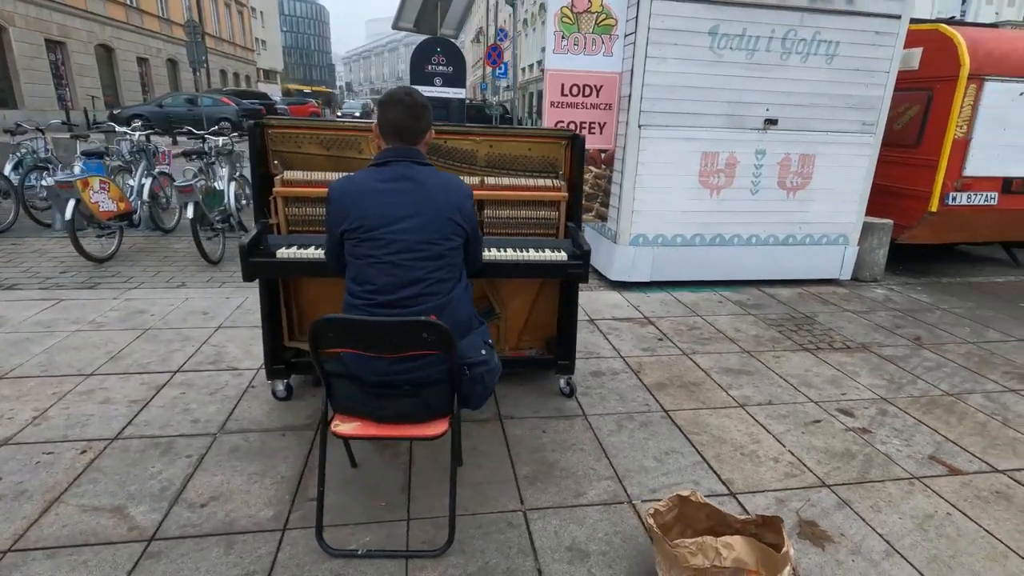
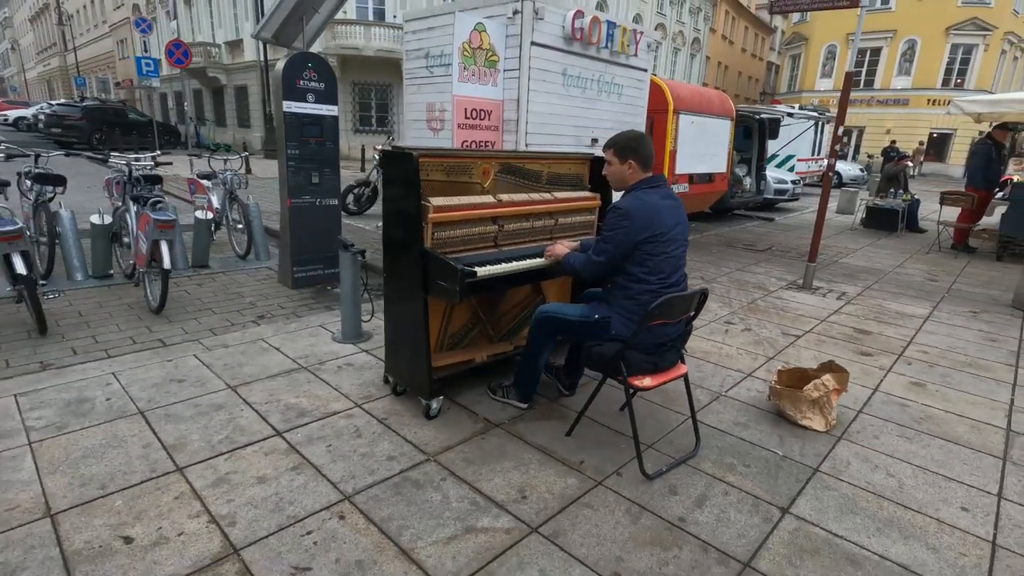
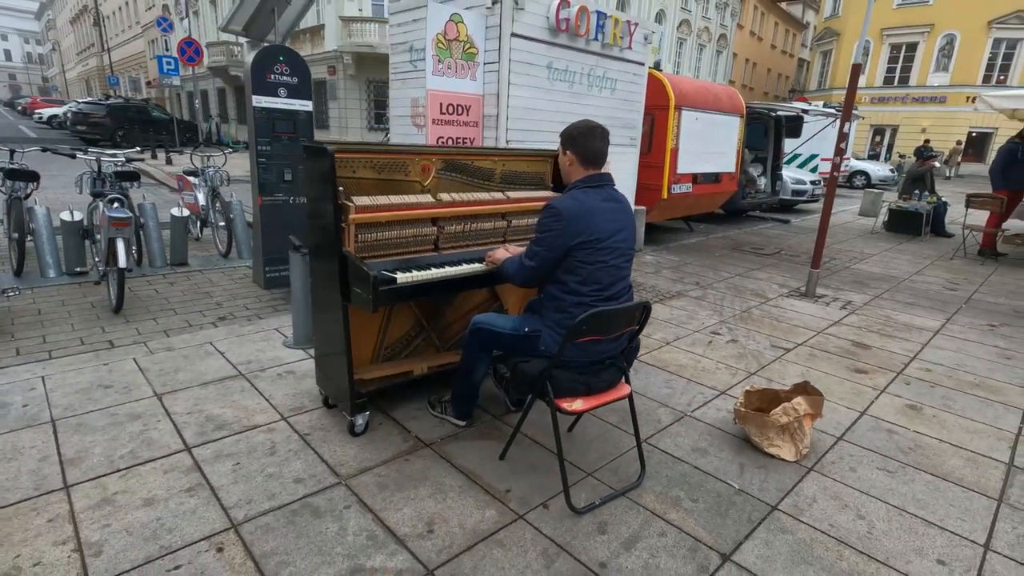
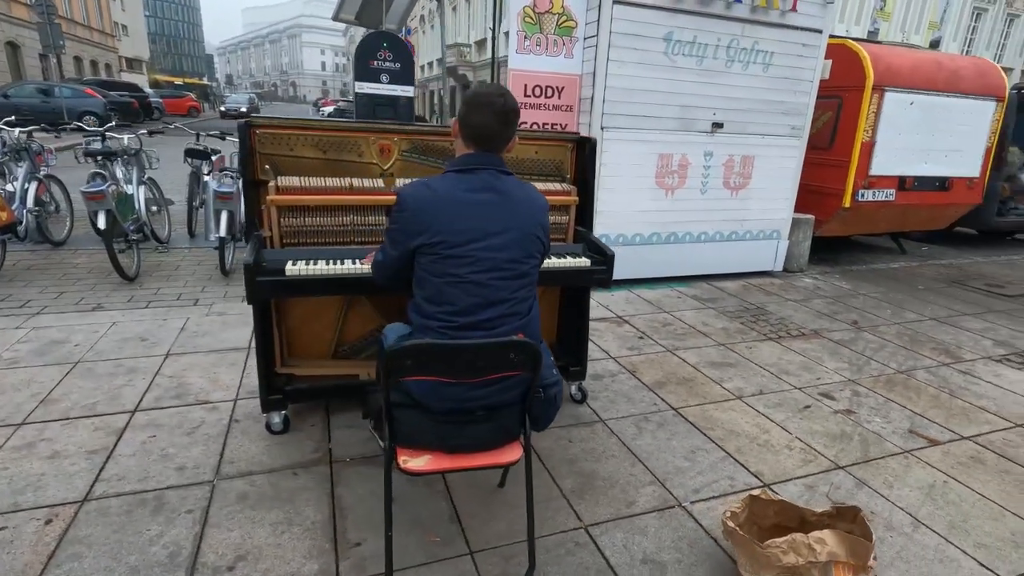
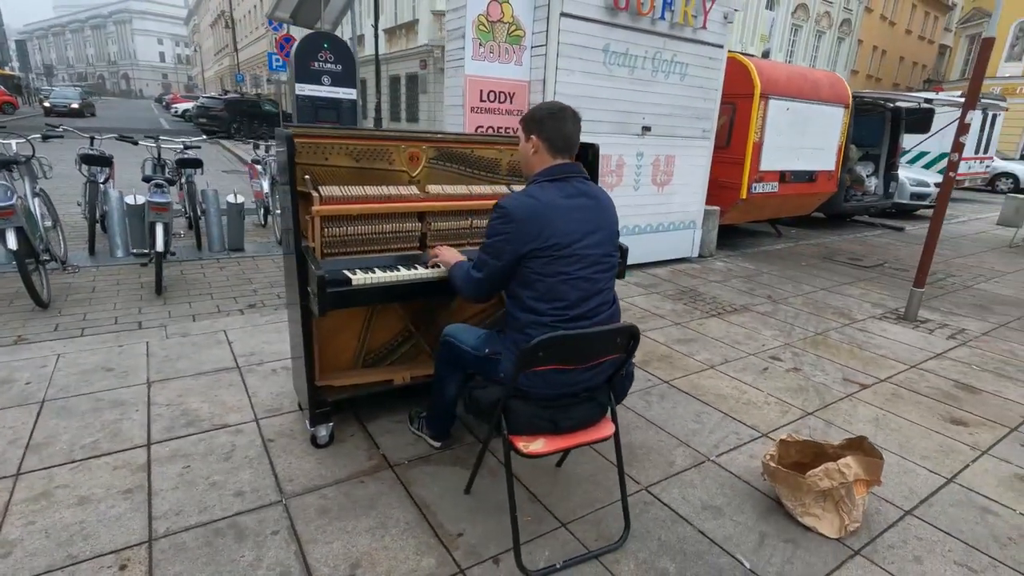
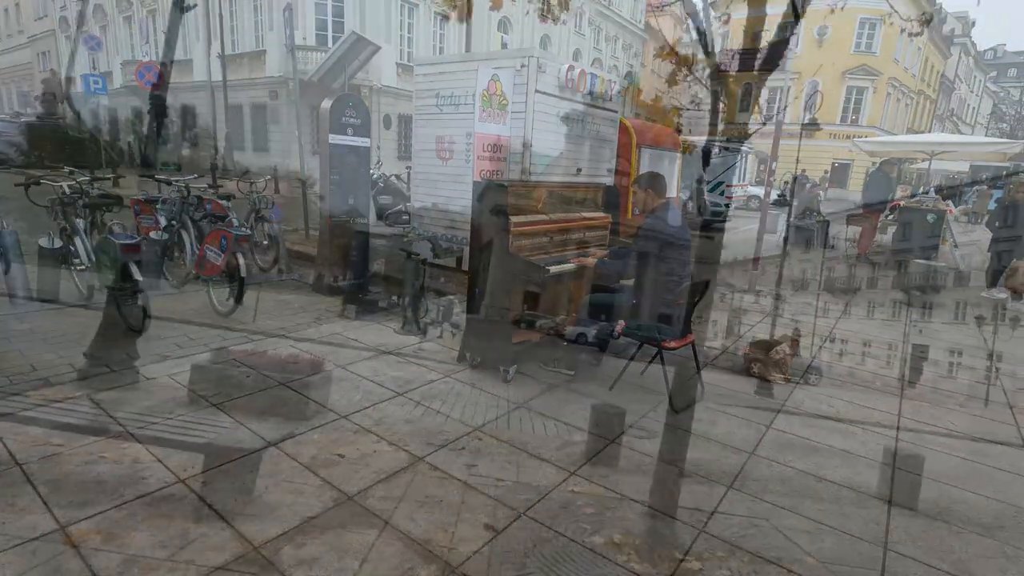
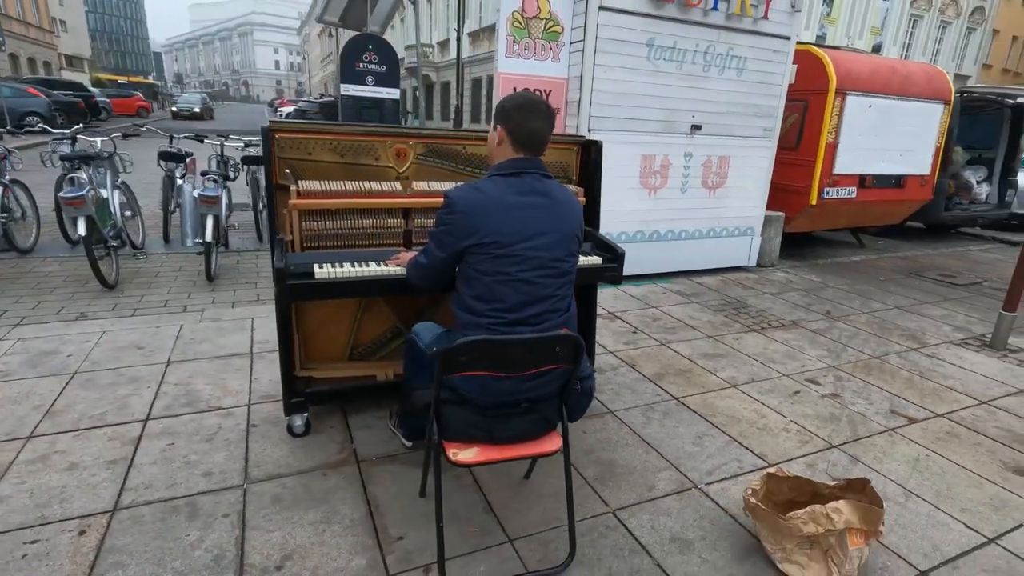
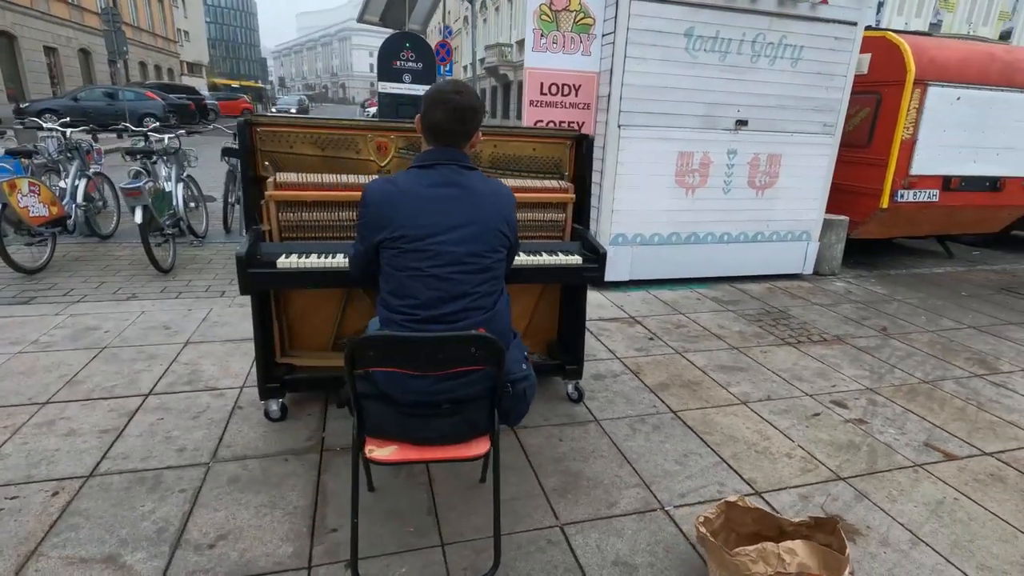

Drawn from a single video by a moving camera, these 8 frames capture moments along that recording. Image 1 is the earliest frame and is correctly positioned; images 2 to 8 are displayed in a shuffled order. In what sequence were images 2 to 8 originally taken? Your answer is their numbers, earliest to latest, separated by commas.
8, 4, 7, 5, 3, 2, 6
